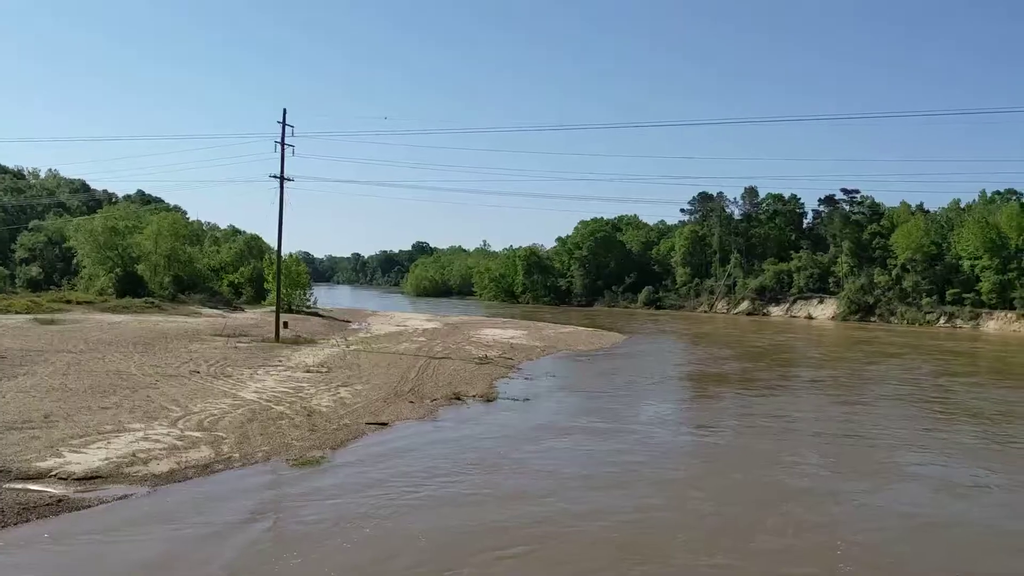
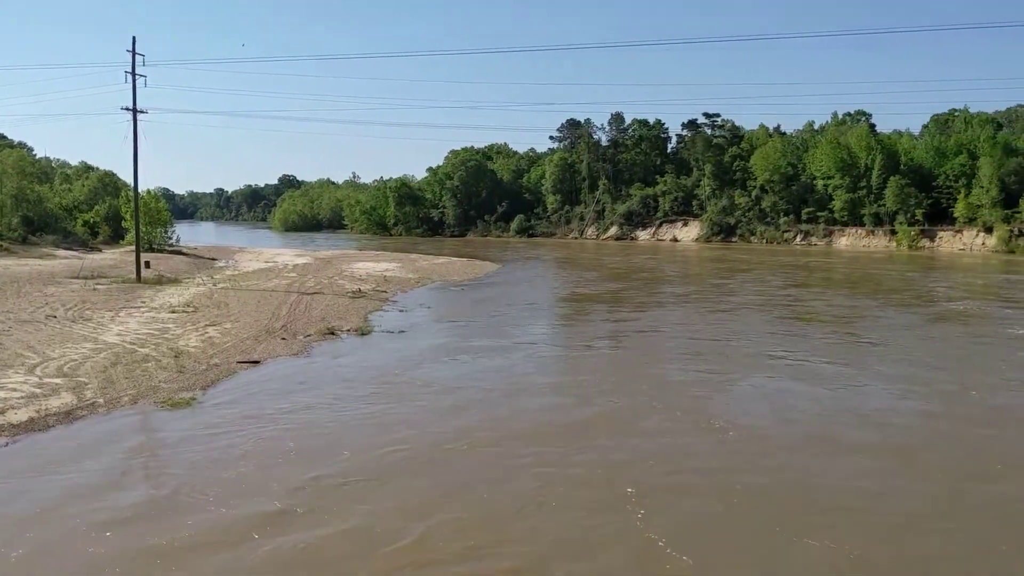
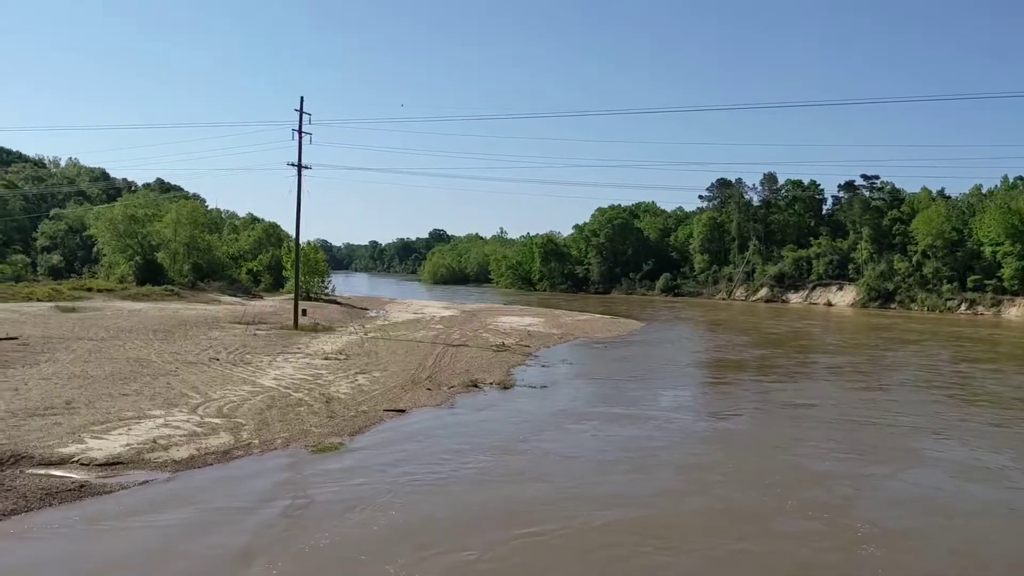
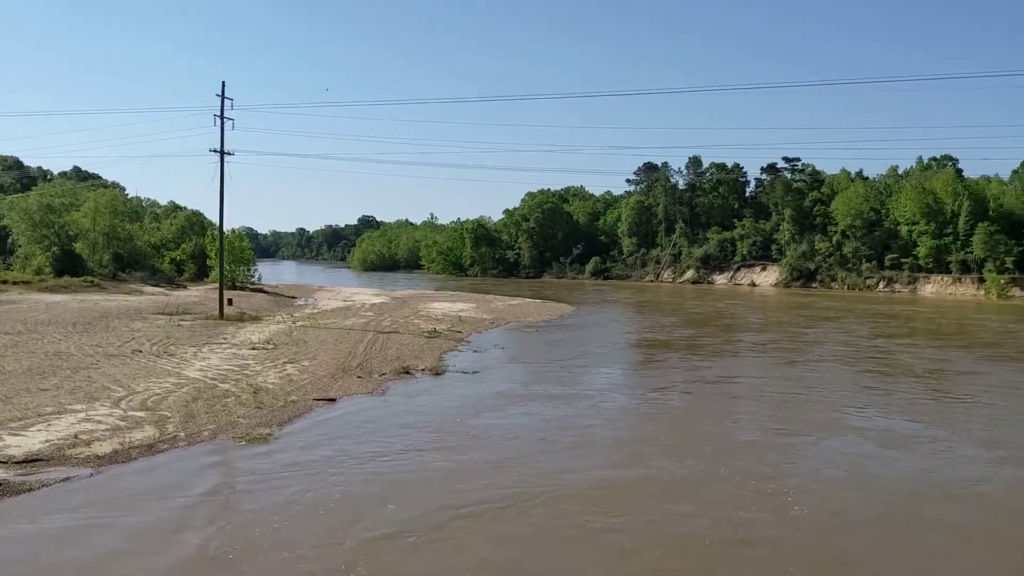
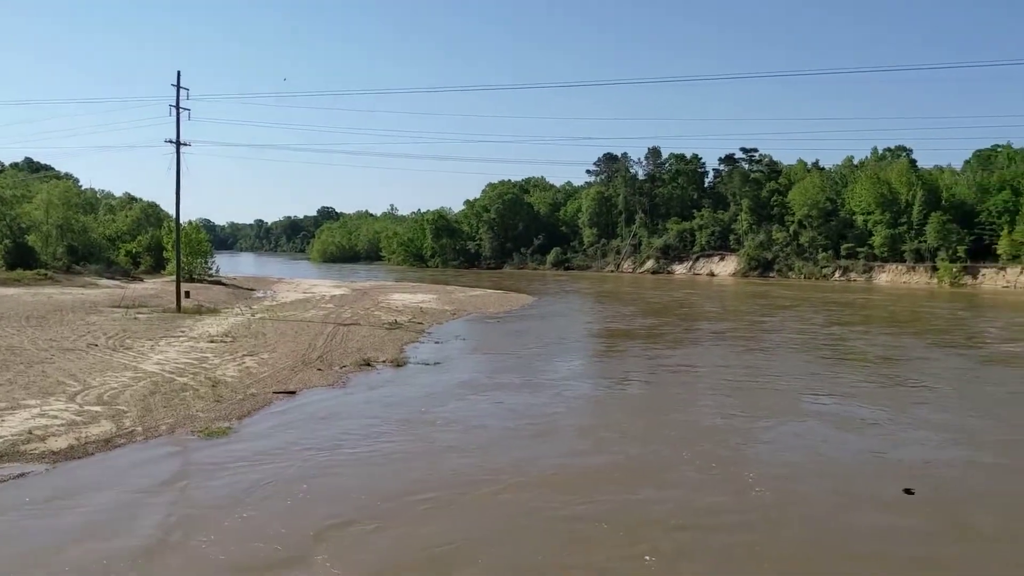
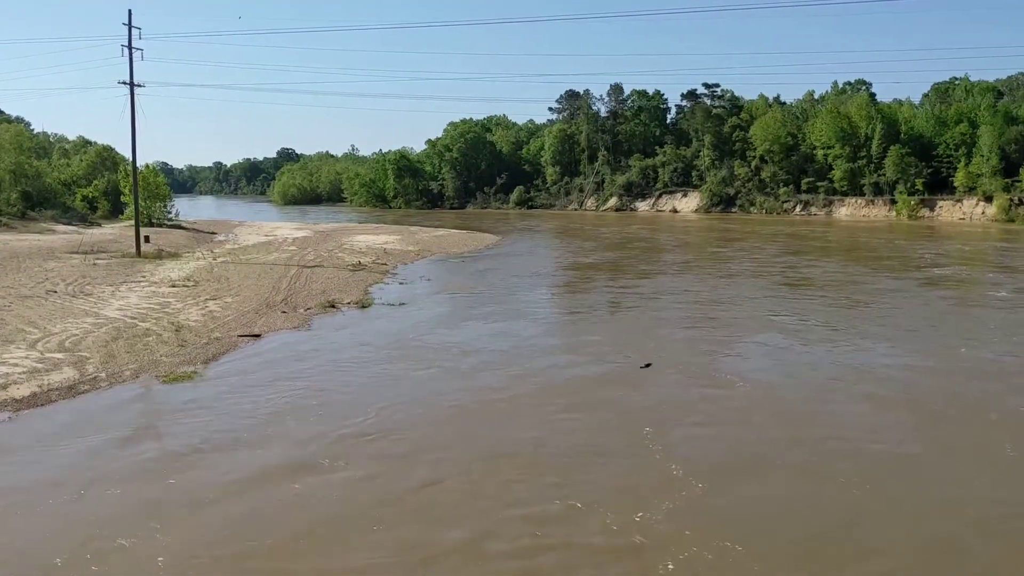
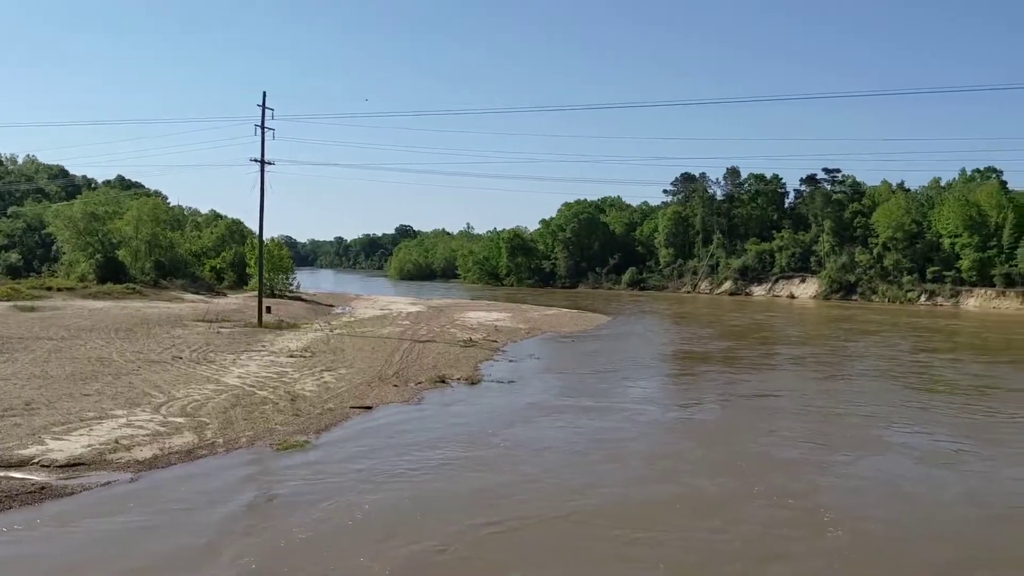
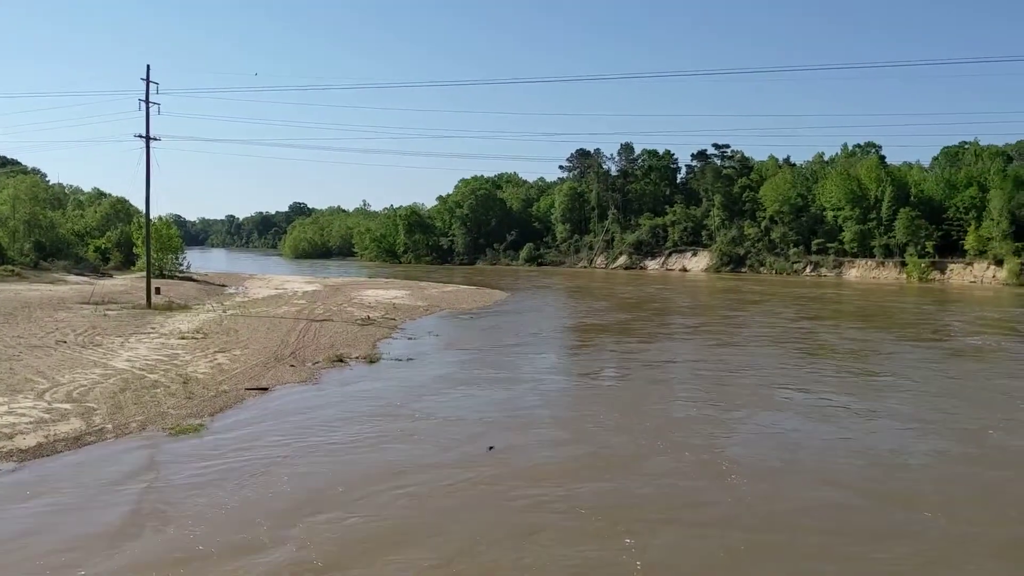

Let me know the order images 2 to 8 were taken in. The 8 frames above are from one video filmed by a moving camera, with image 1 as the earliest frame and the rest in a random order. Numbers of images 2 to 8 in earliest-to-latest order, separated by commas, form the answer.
3, 7, 4, 5, 8, 2, 6
